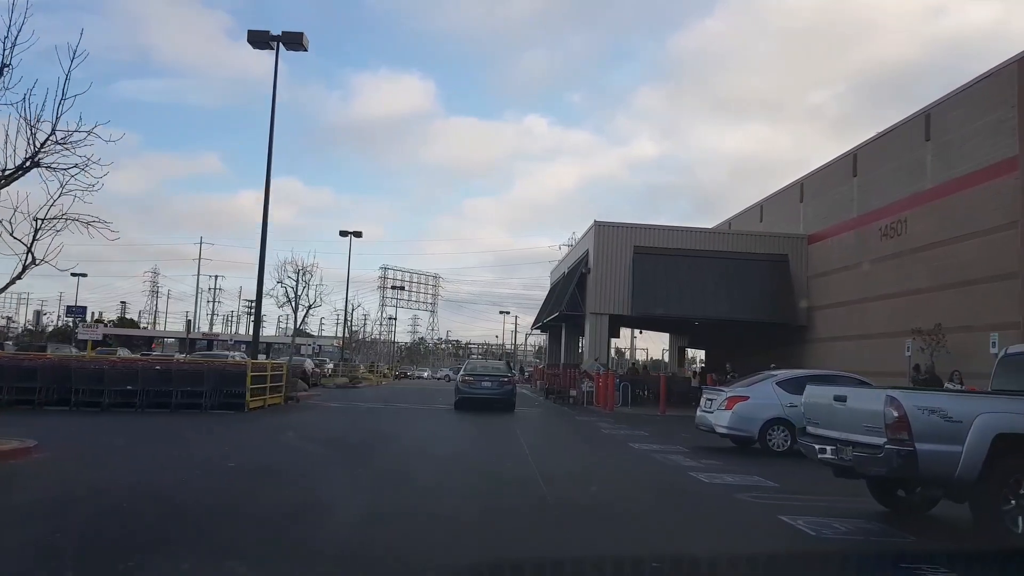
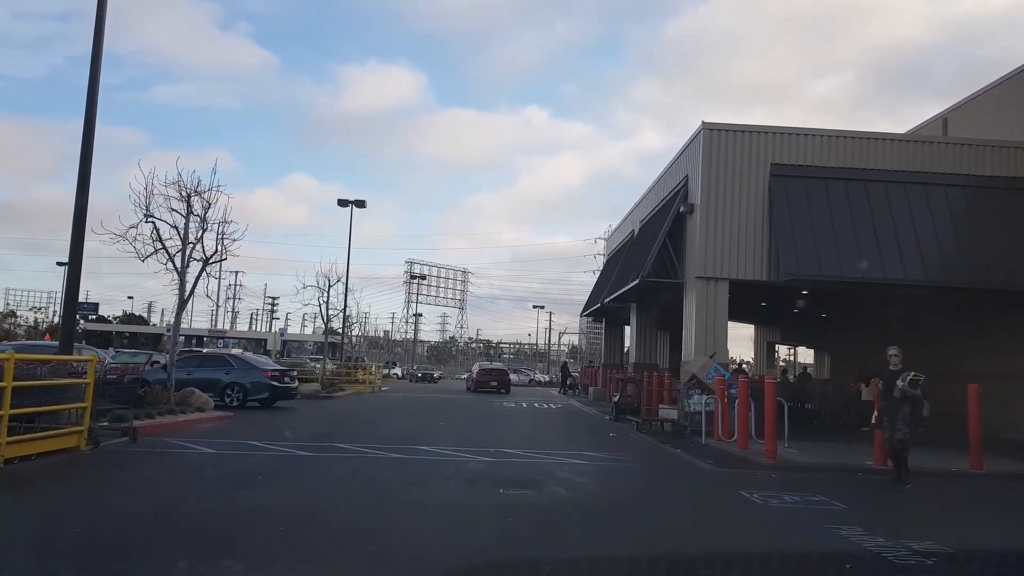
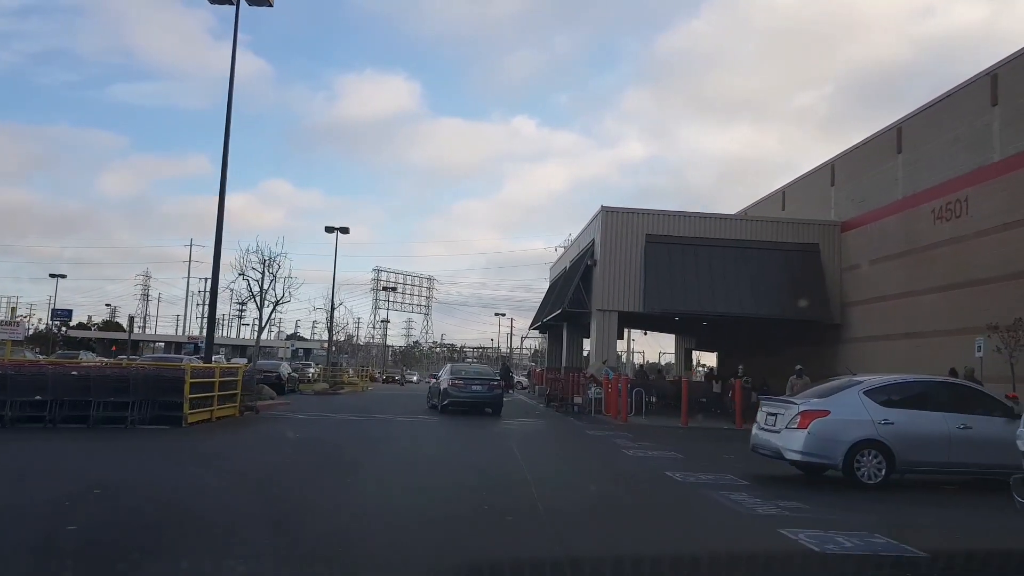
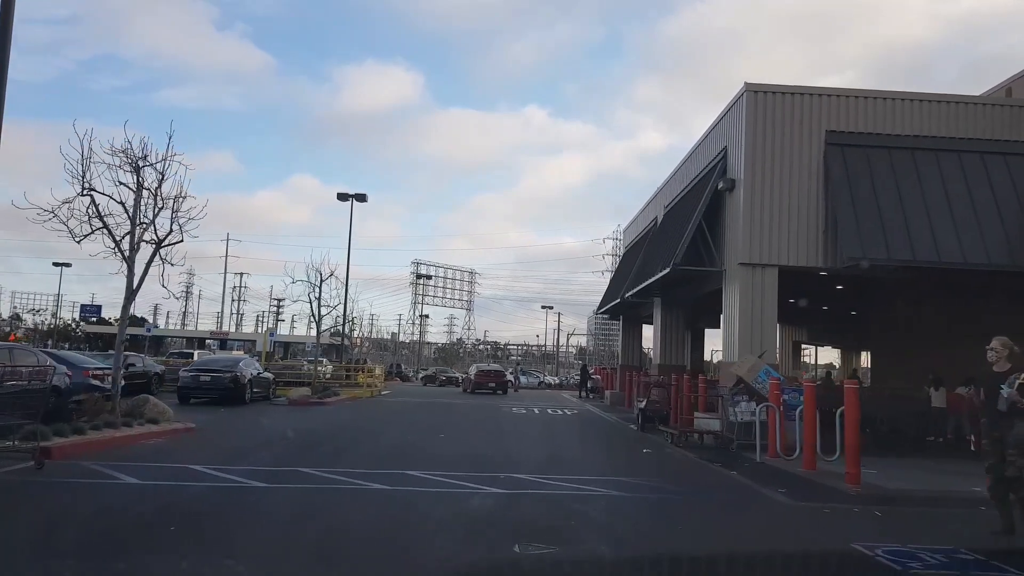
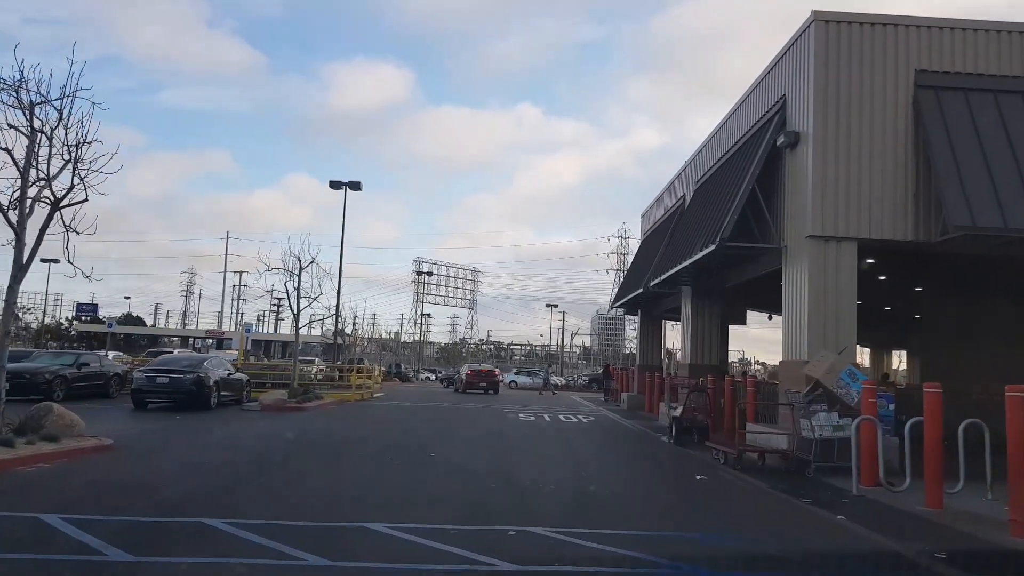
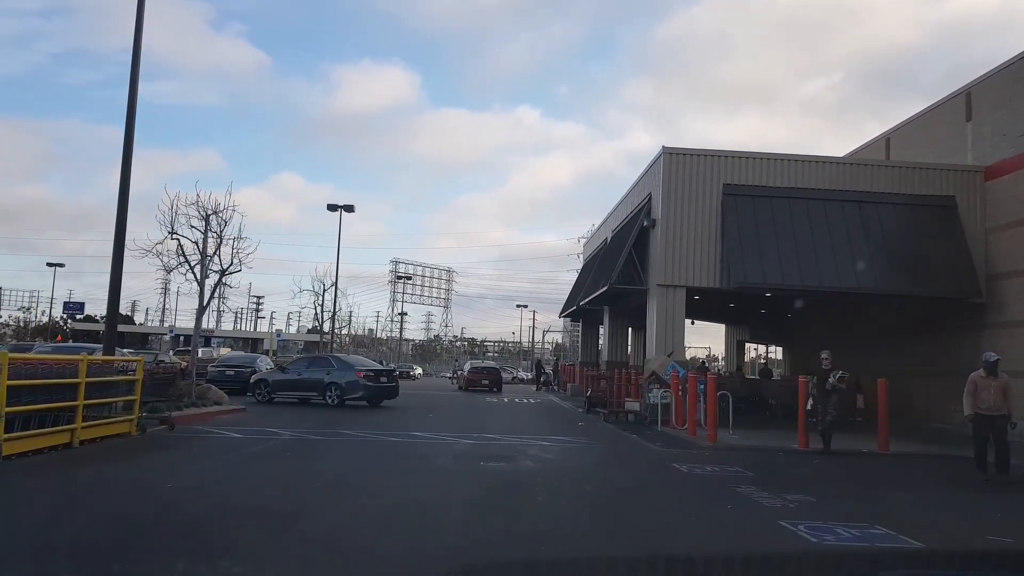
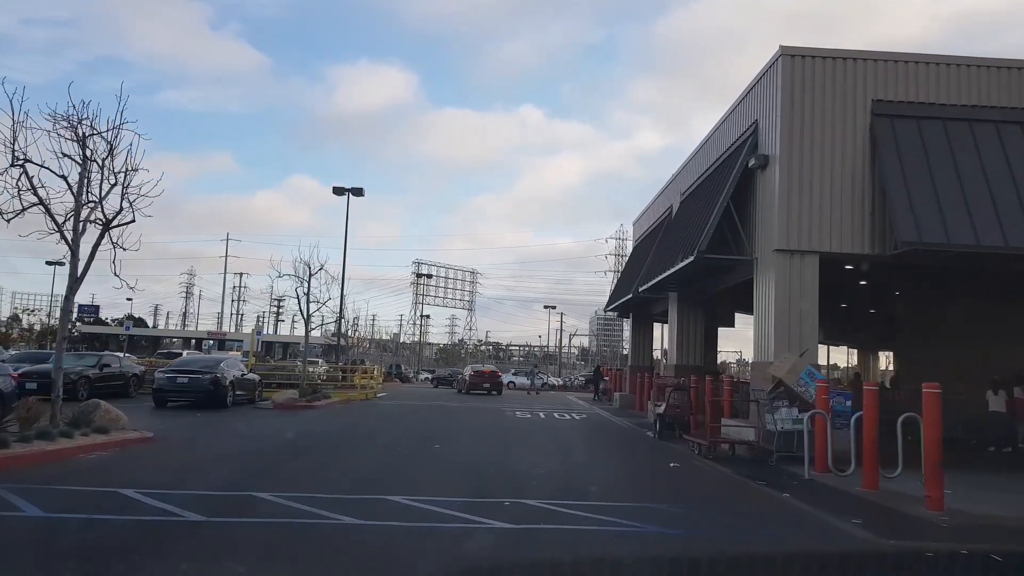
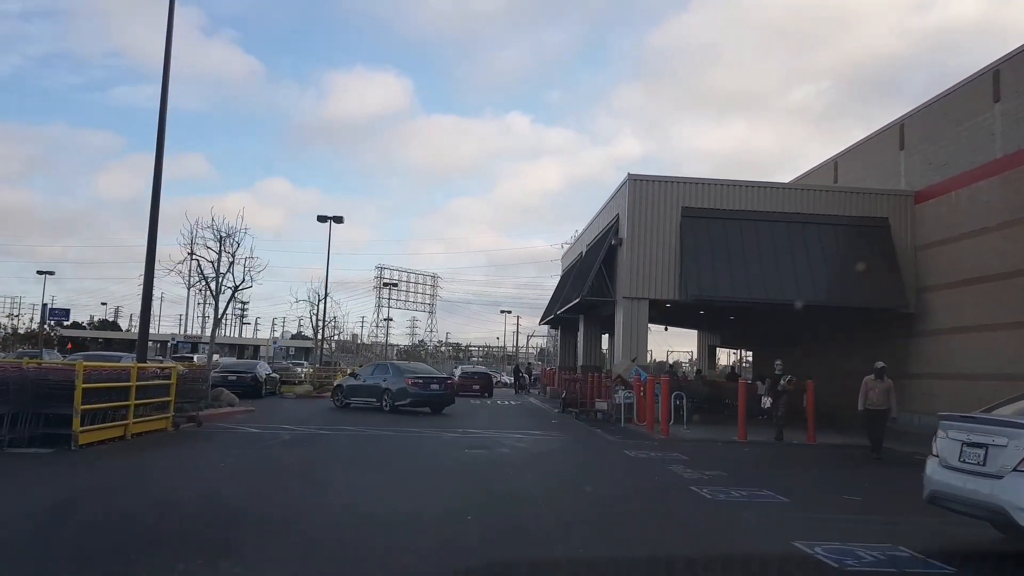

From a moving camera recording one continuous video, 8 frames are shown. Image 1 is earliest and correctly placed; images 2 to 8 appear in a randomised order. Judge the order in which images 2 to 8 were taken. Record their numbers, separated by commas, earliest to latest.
3, 8, 6, 2, 4, 7, 5
